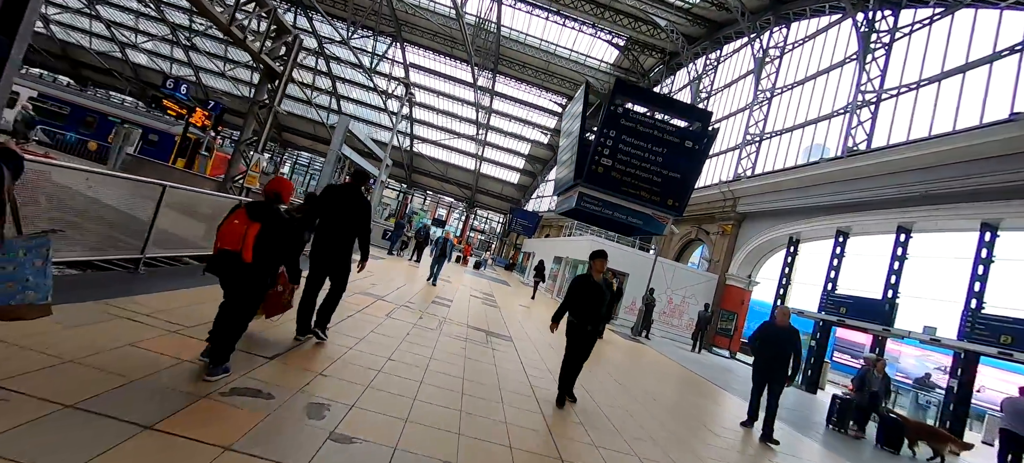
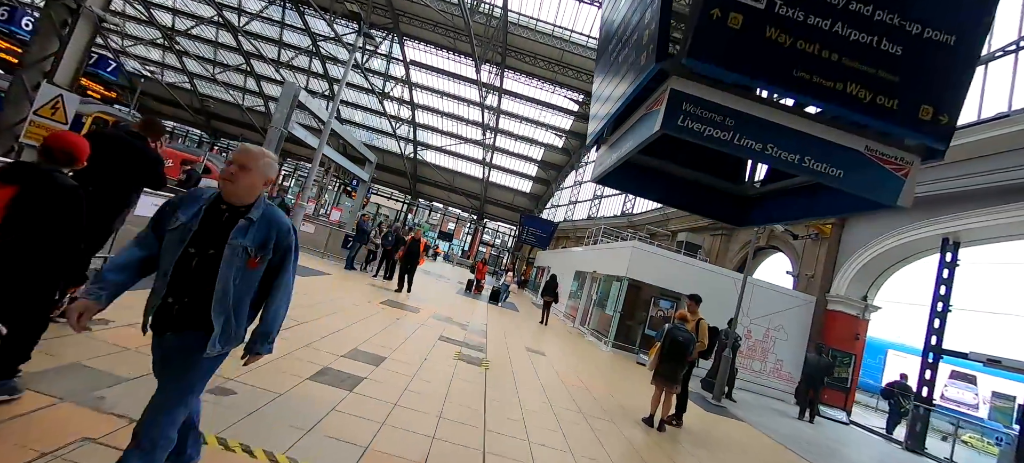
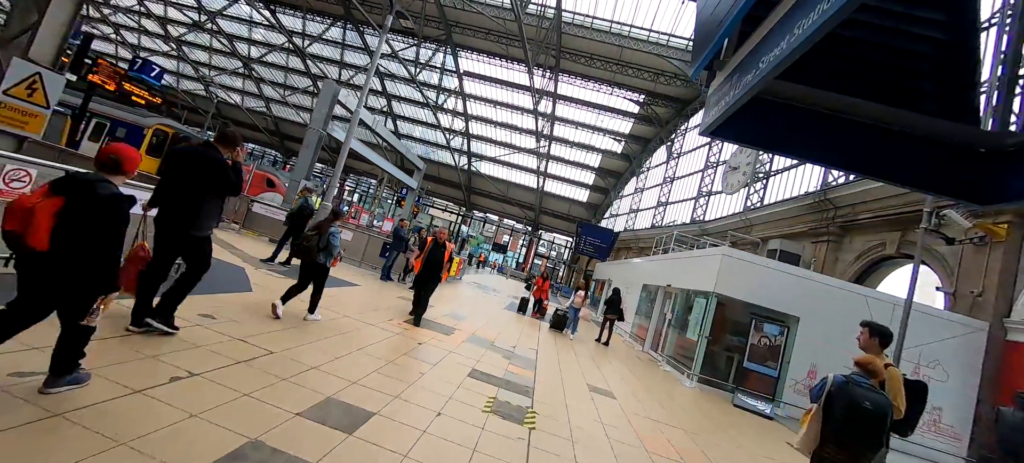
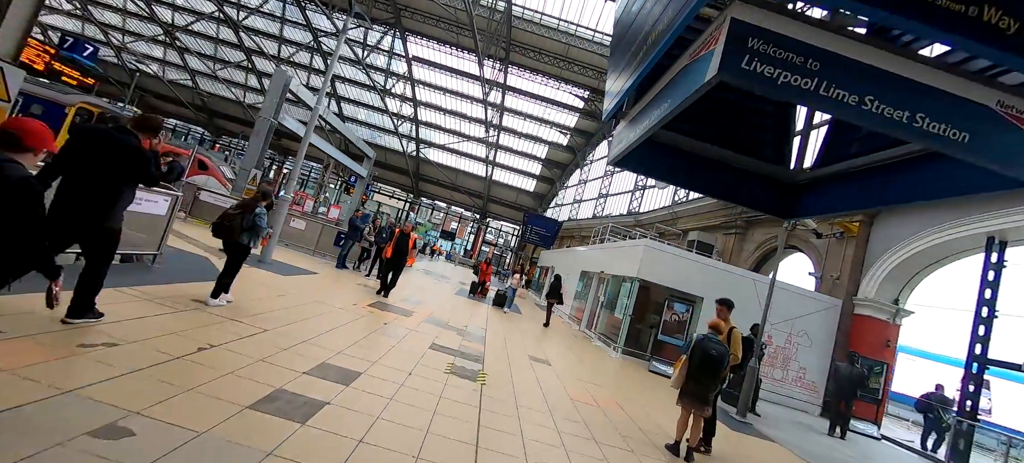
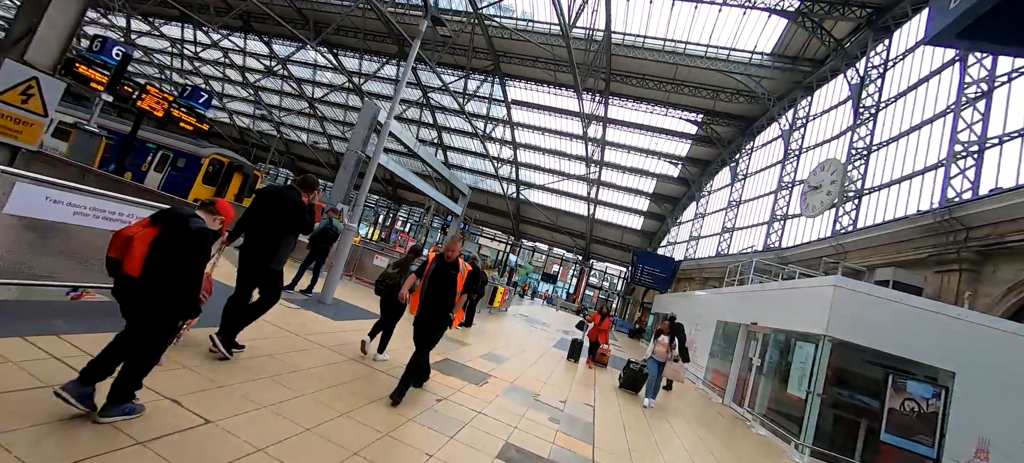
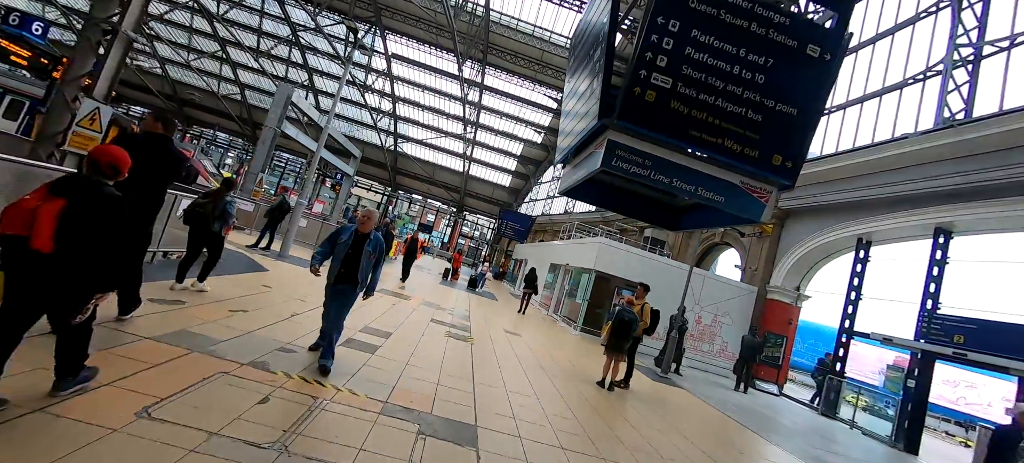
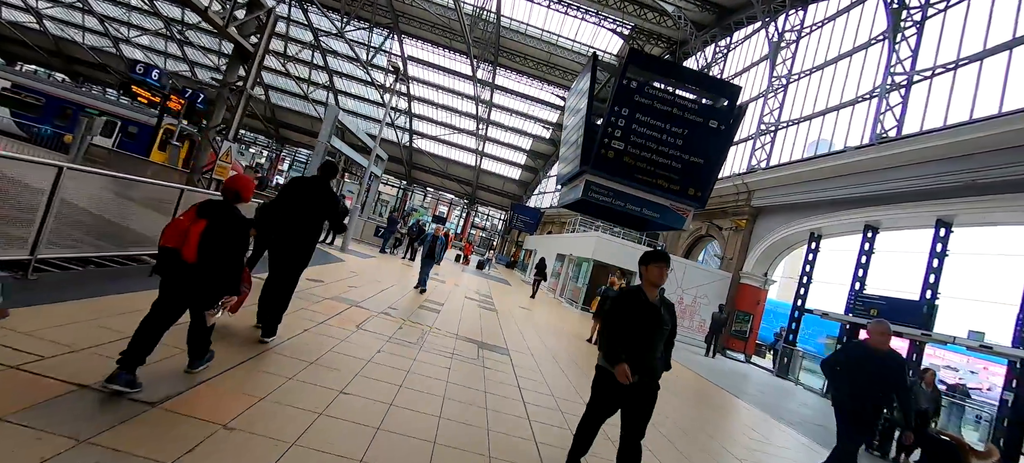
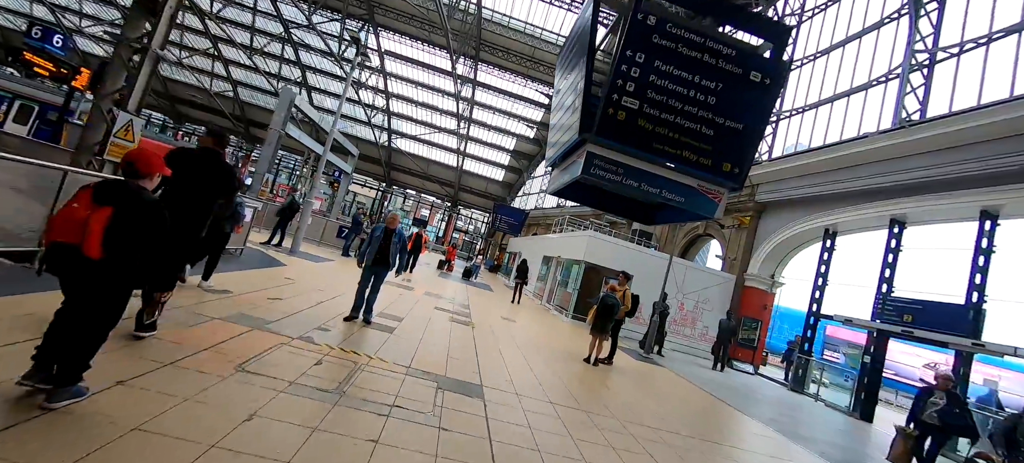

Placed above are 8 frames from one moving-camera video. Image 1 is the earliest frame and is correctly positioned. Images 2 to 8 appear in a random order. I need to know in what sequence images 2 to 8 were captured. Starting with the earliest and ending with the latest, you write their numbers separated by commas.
7, 8, 6, 2, 4, 3, 5
